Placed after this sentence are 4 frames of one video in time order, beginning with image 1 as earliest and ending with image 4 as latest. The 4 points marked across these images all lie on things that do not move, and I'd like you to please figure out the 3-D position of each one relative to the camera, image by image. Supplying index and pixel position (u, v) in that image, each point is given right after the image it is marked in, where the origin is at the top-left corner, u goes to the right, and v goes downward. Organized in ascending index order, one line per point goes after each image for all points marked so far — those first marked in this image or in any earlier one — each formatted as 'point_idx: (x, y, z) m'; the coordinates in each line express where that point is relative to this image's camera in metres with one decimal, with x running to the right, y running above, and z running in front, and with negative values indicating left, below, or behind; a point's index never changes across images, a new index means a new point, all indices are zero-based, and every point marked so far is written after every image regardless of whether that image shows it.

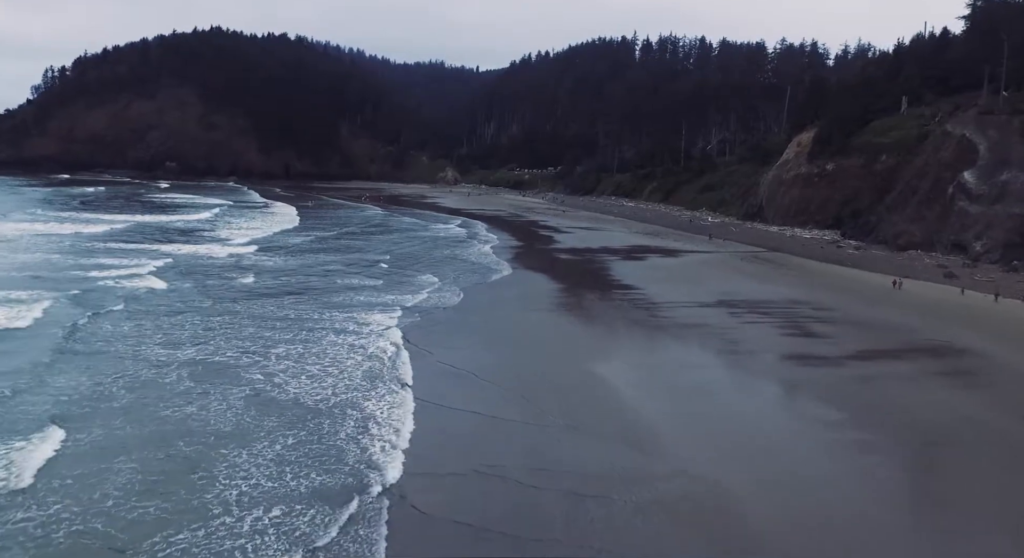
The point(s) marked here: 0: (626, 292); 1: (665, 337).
0: (+2.5, -0.3, +17.7) m
1: (+2.5, -1.0, +13.5) m
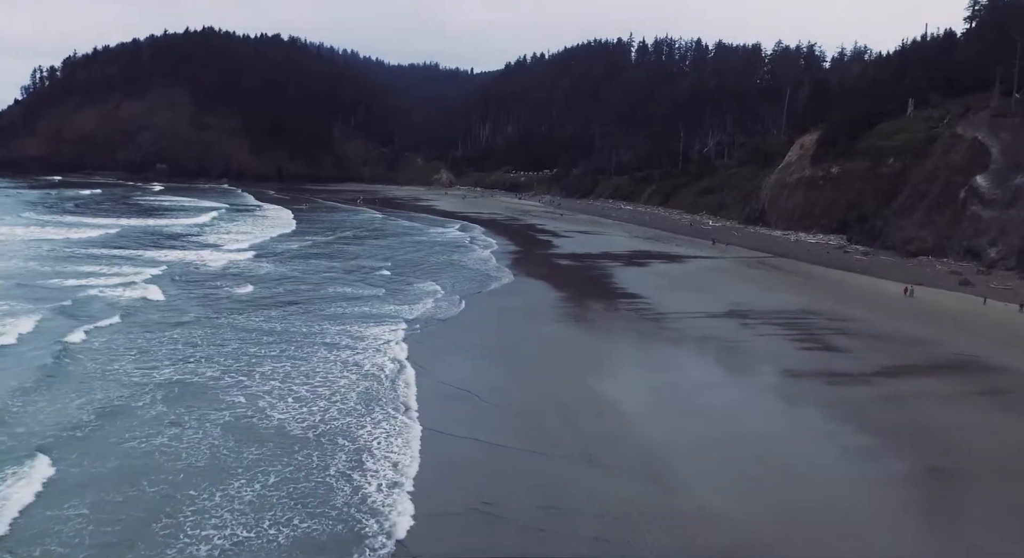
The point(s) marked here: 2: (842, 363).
0: (+2.5, -0.5, +16.9) m
1: (+2.6, -1.1, +12.7) m
2: (+4.9, -1.3, +12.2) m
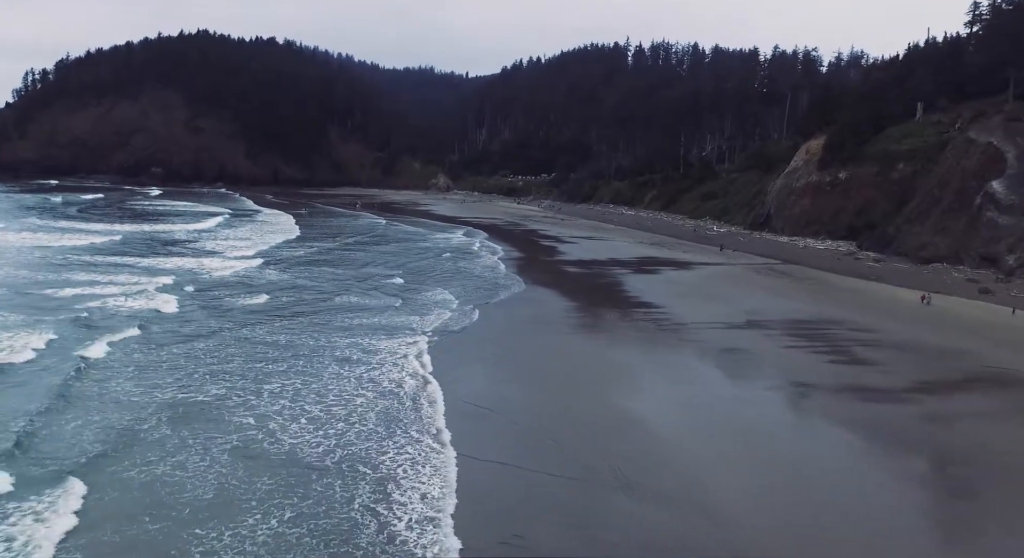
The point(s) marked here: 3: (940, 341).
0: (+2.7, -0.6, +16.4) m
1: (+2.8, -1.3, +12.2) m
2: (+5.2, -1.4, +11.7) m
3: (+7.4, -1.1, +14.2) m
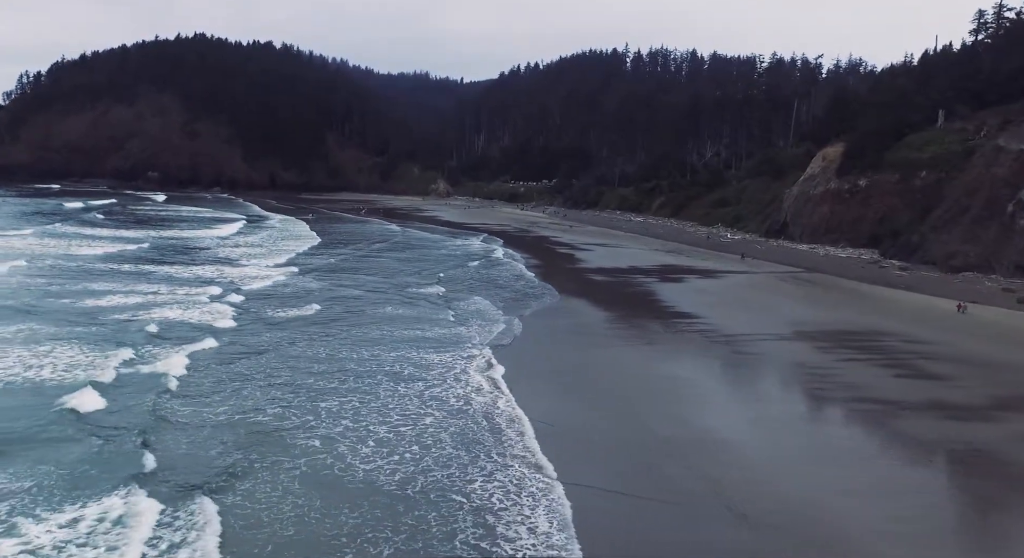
0: (+3.4, -0.8, +15.8) m
1: (+3.6, -1.5, +11.6) m
2: (+6.0, -1.6, +11.2) m
3: (+8.2, -1.2, +13.7) m
